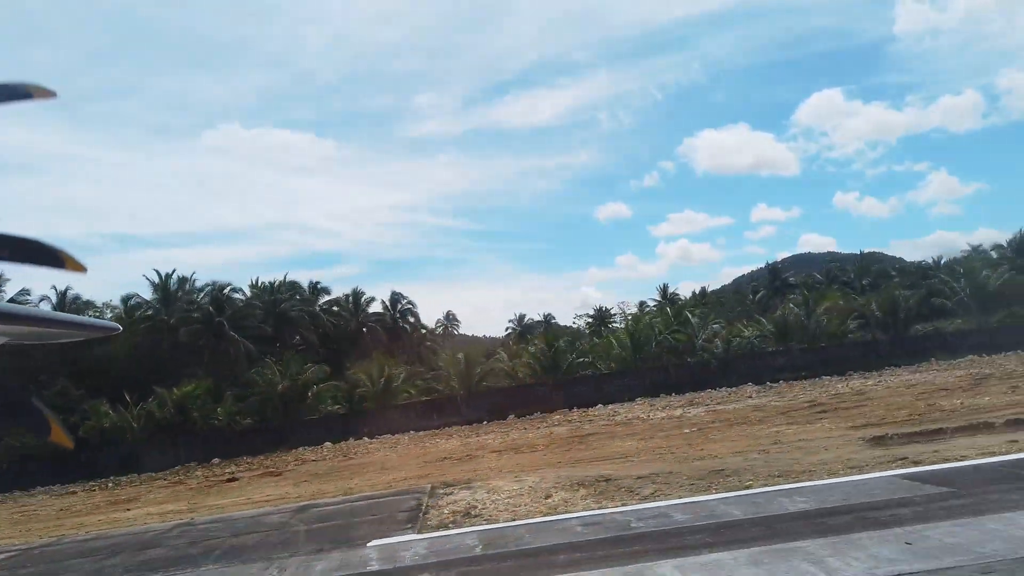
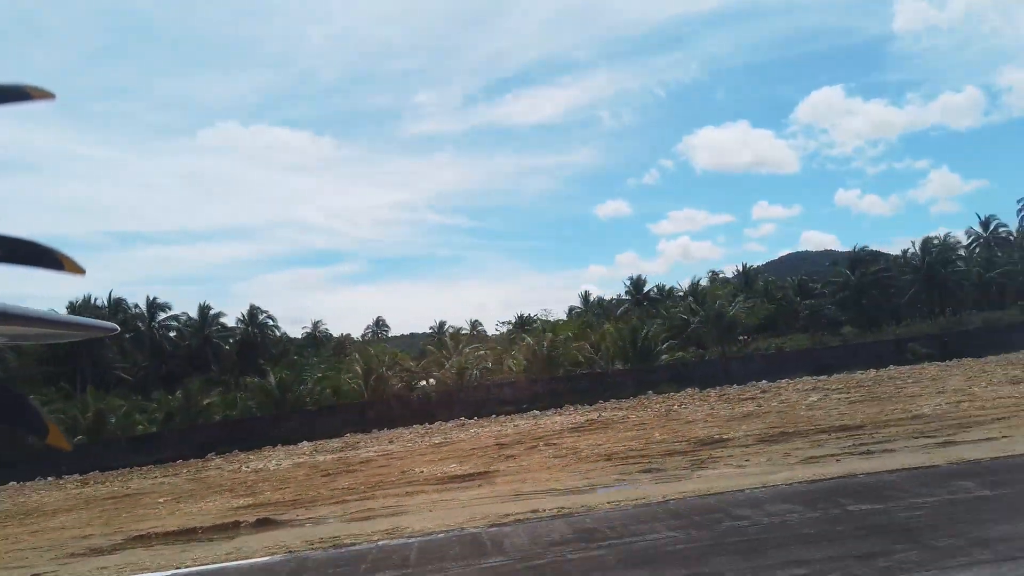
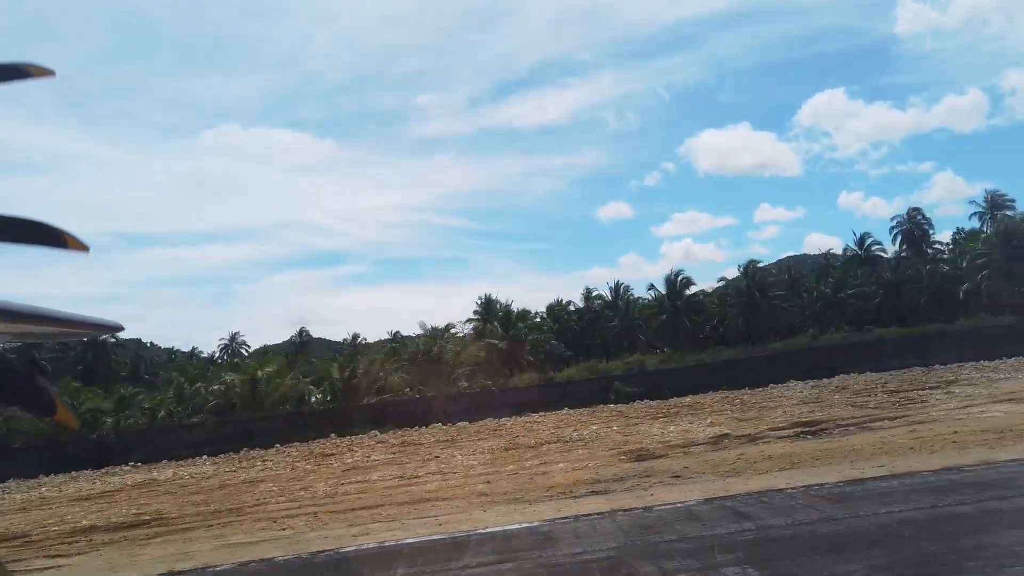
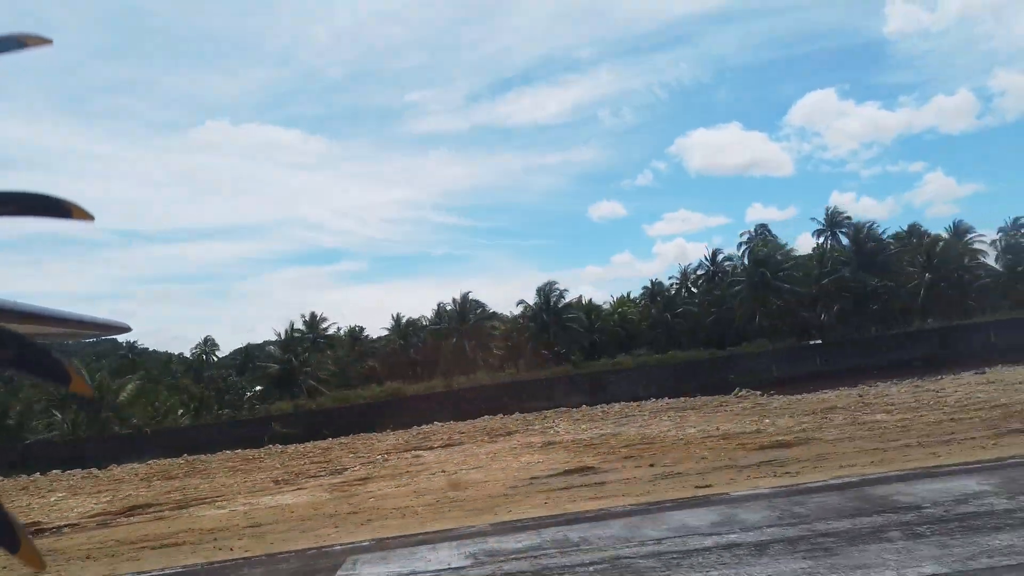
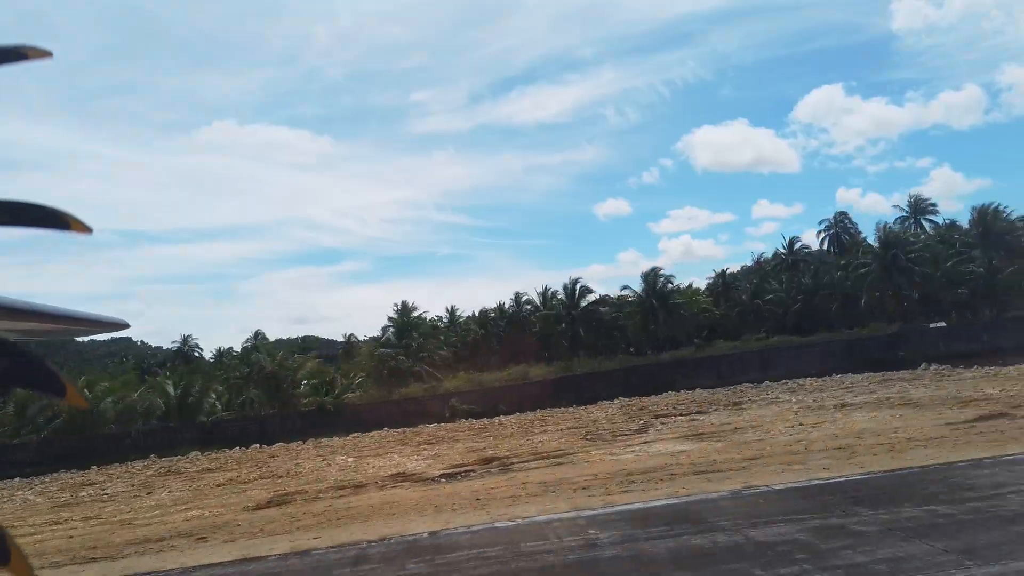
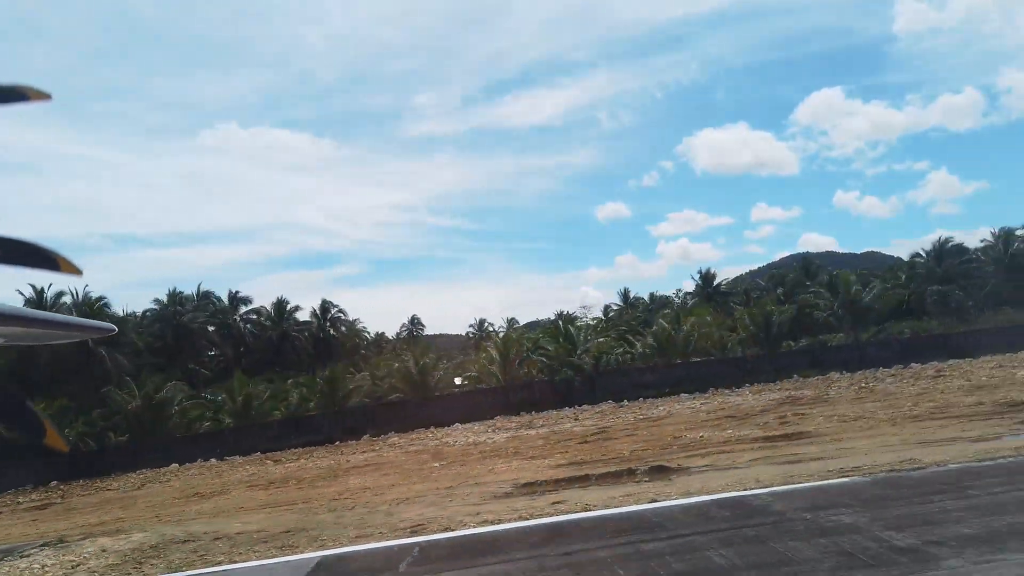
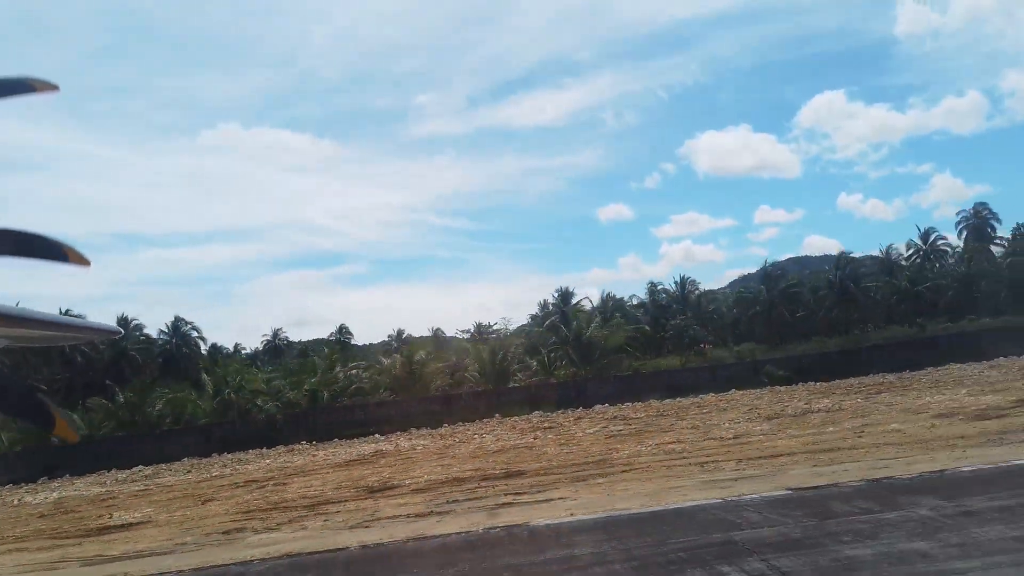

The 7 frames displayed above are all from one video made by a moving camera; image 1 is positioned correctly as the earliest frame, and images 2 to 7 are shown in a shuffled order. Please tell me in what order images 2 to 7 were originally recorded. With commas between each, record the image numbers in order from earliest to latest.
6, 2, 7, 3, 5, 4
